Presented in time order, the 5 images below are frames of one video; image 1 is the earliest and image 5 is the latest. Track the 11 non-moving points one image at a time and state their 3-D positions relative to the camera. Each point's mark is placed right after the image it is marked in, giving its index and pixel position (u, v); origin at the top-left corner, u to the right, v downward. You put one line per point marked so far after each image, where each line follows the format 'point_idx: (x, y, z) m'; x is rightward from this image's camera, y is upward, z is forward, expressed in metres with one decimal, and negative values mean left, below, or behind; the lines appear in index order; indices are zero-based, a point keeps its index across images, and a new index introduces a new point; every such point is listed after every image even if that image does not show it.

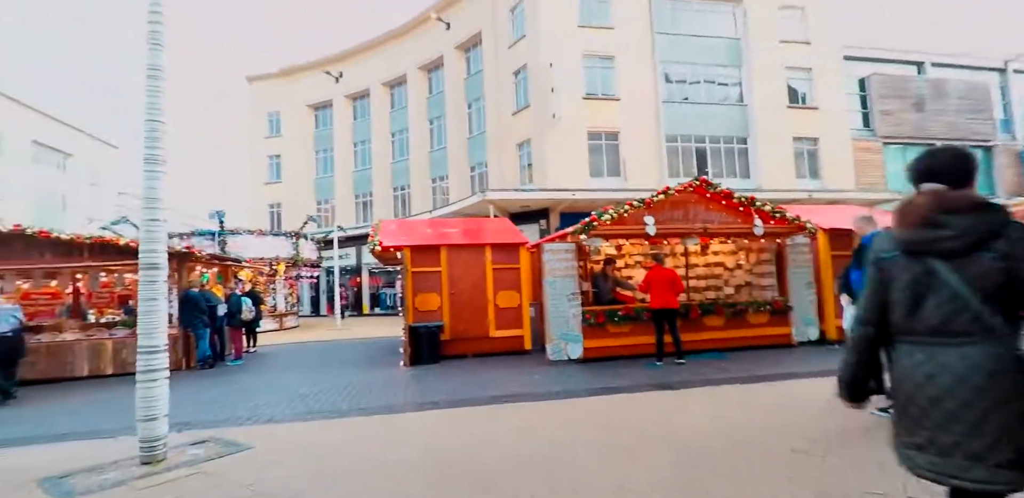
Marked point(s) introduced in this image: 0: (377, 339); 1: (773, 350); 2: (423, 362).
0: (-4.5, -3.0, +16.0) m
1: (+5.6, -2.1, +10.3) m
2: (-1.8, -2.3, +9.9) m
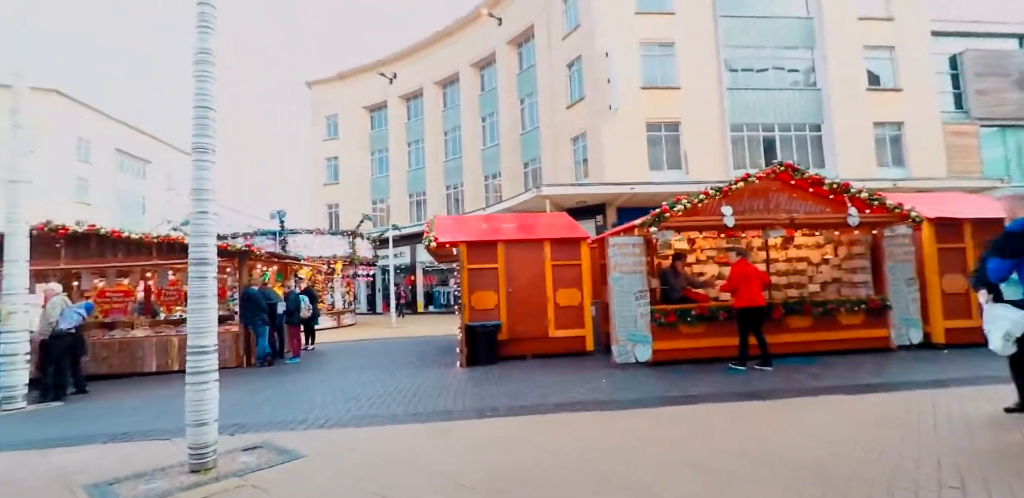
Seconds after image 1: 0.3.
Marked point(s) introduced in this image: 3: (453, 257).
0: (-2.6, -2.9, +15.7) m
1: (+6.8, -2.0, +9.1) m
2: (-0.6, -2.2, +9.4) m
3: (-1.3, -0.2, +11.2) m
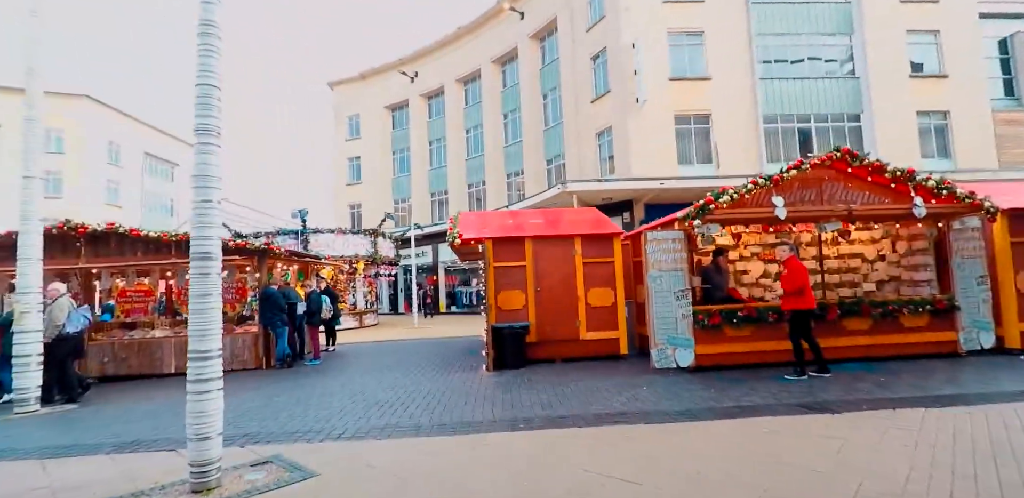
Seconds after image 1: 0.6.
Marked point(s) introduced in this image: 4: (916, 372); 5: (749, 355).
0: (-1.8, -2.8, +15.3) m
1: (+7.3, -1.9, +8.2) m
2: (-0.1, -2.2, +8.8) m
3: (-0.7, -0.1, +10.6) m
4: (+6.2, -1.9, +7.4) m
5: (+3.9, -1.7, +8.0) m
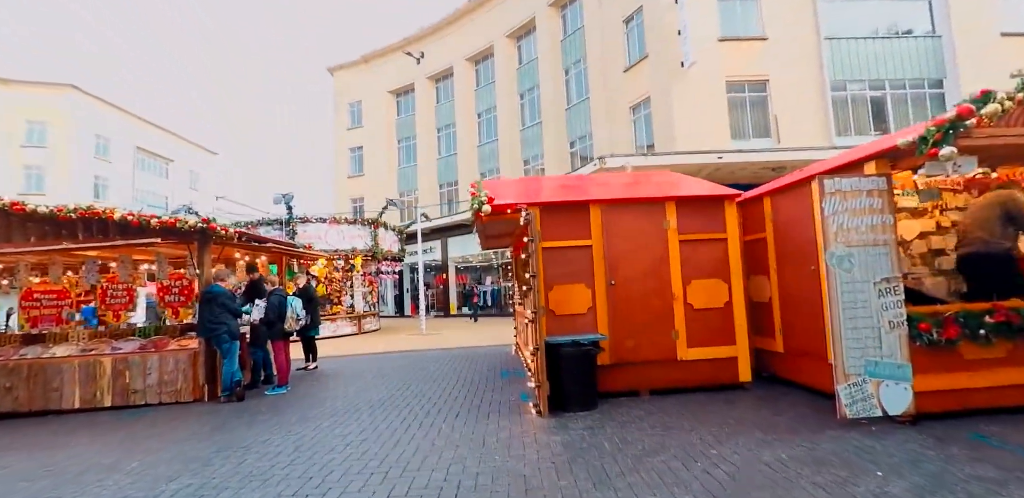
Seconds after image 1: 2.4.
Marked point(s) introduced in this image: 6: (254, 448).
0: (-0.9, -2.5, +11.9) m
1: (+8.0, -1.4, +4.7) m
2: (+0.7, -1.8, +5.5) m
3: (0.0, +0.2, +7.3) m
4: (+6.9, -1.5, +4.0) m
5: (+4.7, -1.3, +4.6) m
6: (-2.6, -2.0, +4.9) m
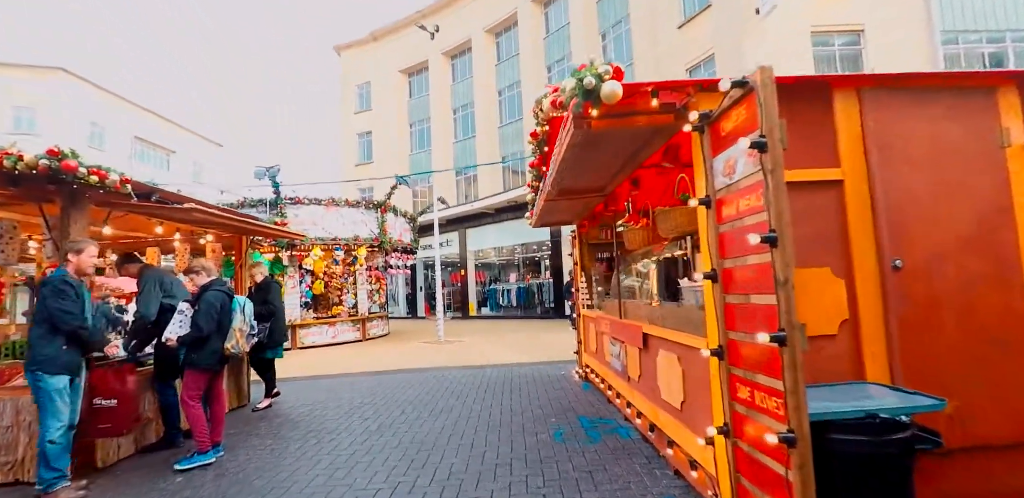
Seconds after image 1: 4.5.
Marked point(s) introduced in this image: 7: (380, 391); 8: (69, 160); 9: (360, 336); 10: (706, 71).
0: (0.0, -2.1, +8.5) m
1: (+8.9, -1.1, +1.1) m
2: (+1.5, -1.5, +2.0) m
3: (+0.9, +0.6, +3.9) m
4: (+7.7, -1.2, +0.4) m
5: (+5.5, -1.0, +1.0) m
6: (-1.8, -1.6, +1.5) m
7: (-2.0, -2.1, +7.3) m
8: (-3.9, +0.7, +4.4) m
9: (-4.7, -2.7, +14.9) m
10: (+7.0, +6.5, +17.8) m
